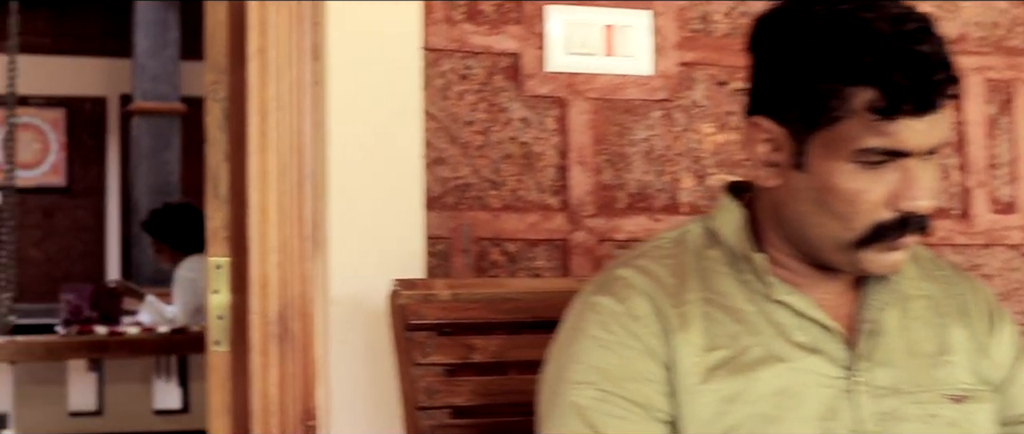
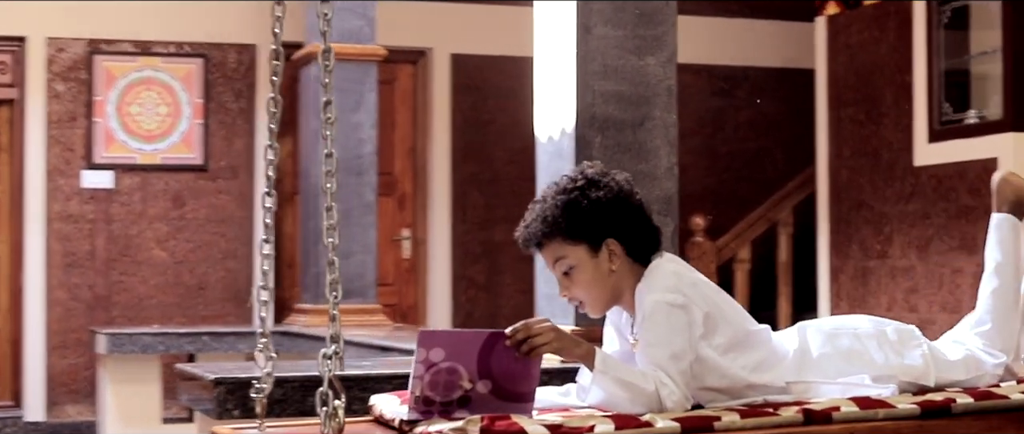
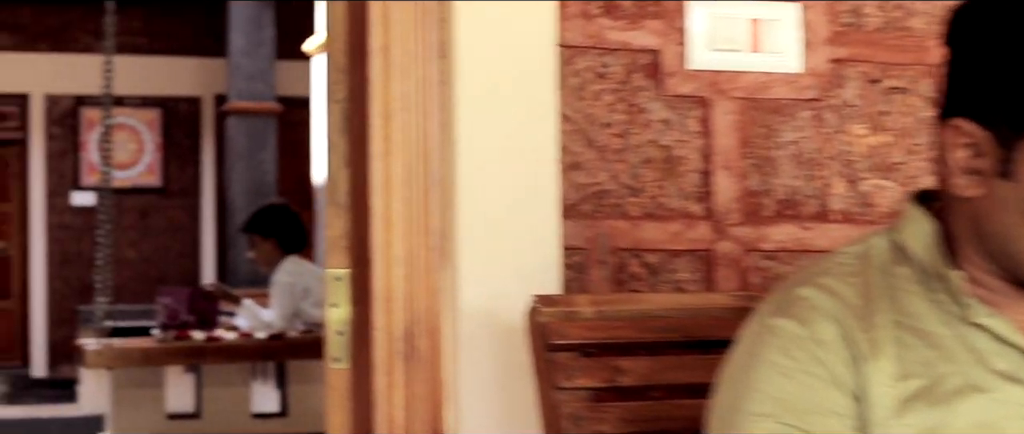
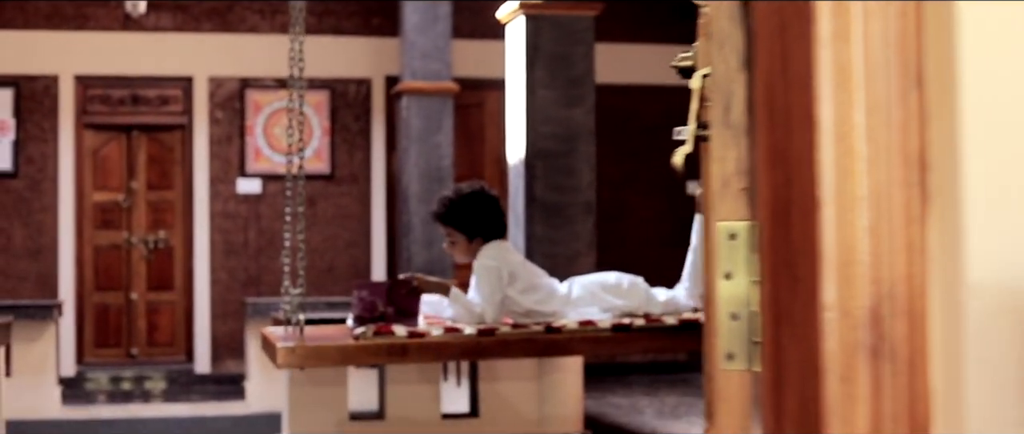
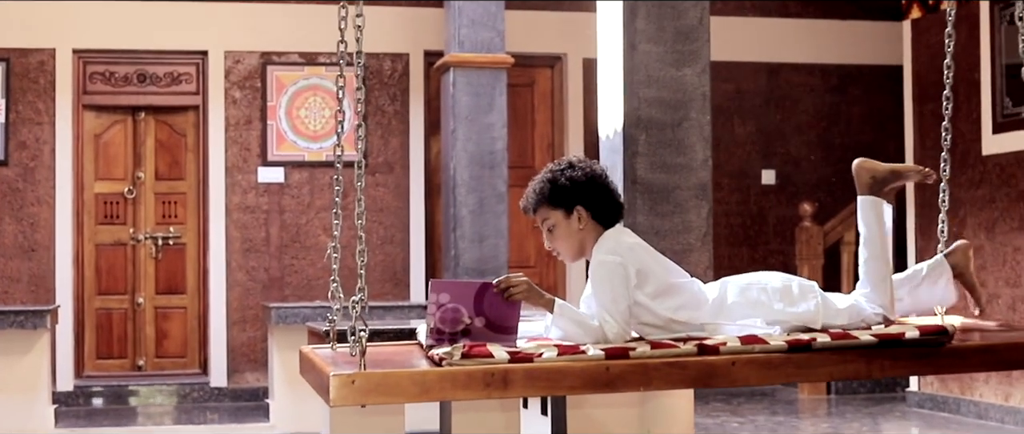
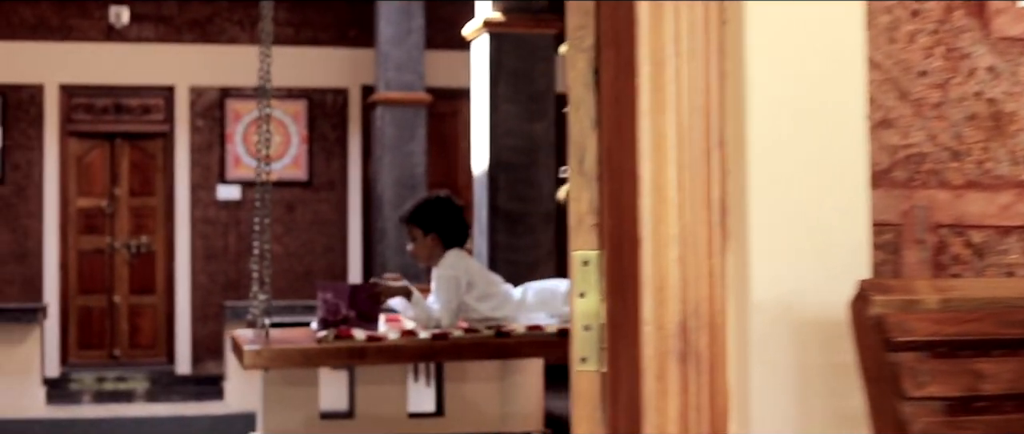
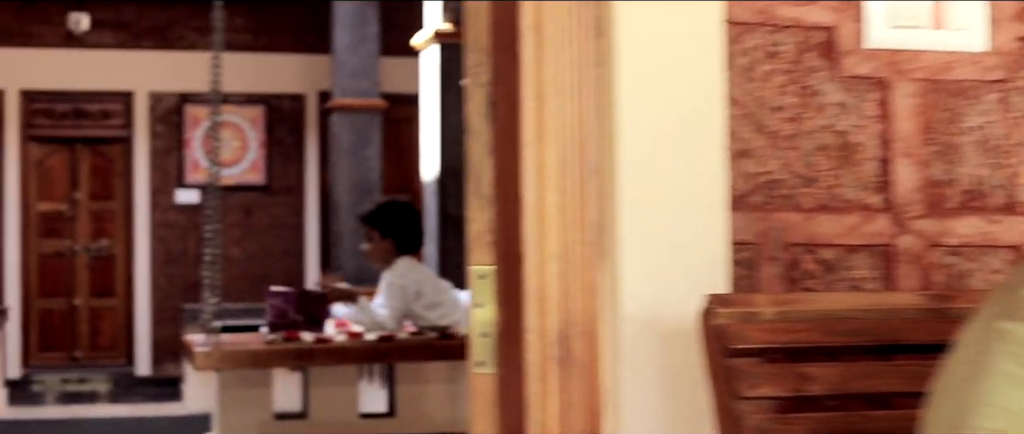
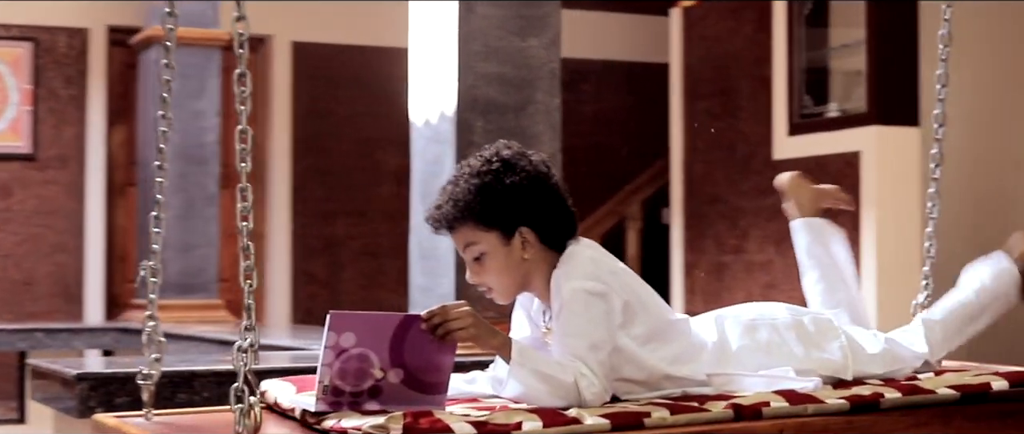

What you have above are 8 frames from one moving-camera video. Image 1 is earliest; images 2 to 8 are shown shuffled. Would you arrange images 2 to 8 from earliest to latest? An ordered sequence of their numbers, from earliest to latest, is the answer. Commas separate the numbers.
3, 7, 6, 4, 5, 2, 8
